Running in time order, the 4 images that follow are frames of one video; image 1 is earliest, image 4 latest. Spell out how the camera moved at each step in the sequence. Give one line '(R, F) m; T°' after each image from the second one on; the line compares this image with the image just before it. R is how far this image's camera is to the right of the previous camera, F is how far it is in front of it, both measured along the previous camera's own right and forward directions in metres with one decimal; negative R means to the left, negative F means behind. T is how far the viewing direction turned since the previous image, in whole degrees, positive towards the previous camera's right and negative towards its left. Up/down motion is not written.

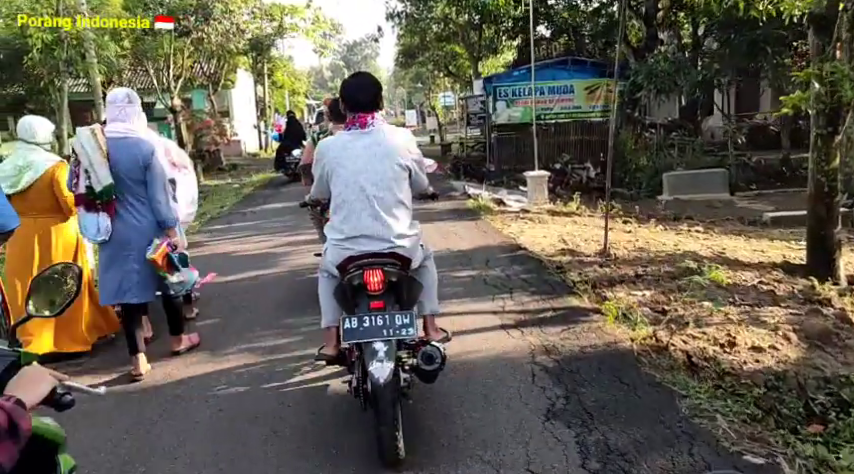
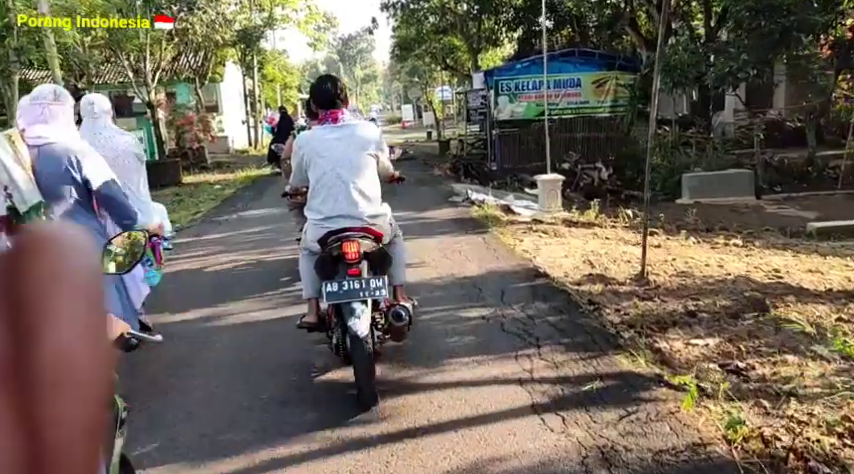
(0.0, +1.3) m; 0°
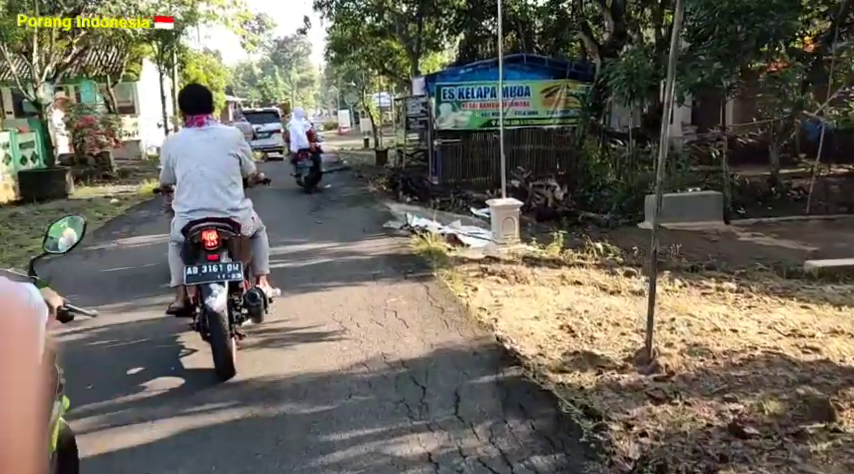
(+0.1, +1.8) m; +5°
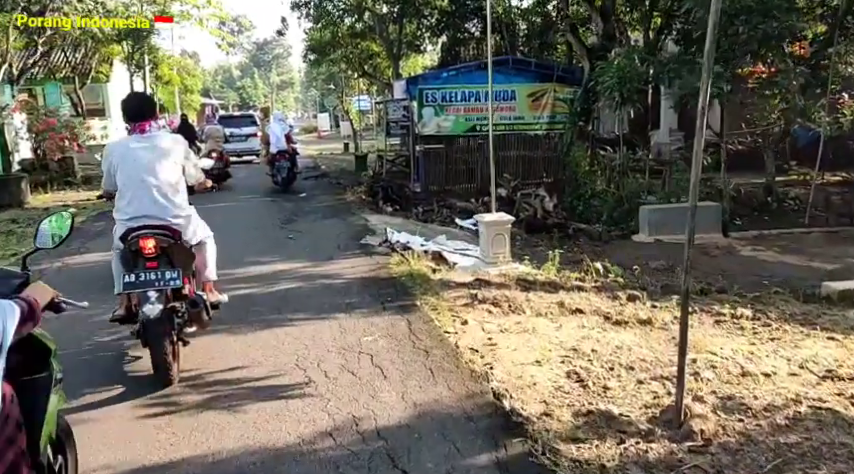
(0.0, +0.8) m; +1°
